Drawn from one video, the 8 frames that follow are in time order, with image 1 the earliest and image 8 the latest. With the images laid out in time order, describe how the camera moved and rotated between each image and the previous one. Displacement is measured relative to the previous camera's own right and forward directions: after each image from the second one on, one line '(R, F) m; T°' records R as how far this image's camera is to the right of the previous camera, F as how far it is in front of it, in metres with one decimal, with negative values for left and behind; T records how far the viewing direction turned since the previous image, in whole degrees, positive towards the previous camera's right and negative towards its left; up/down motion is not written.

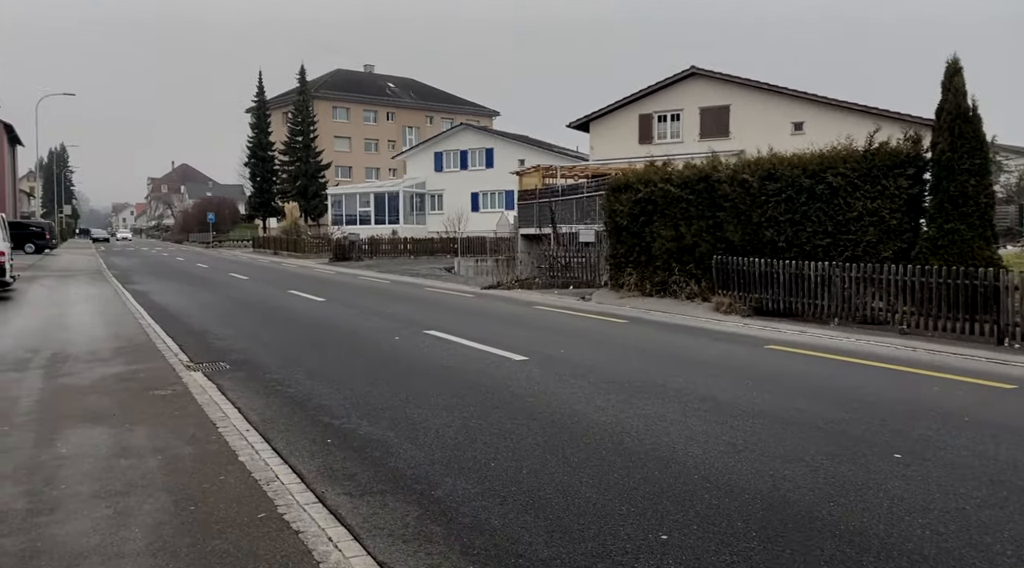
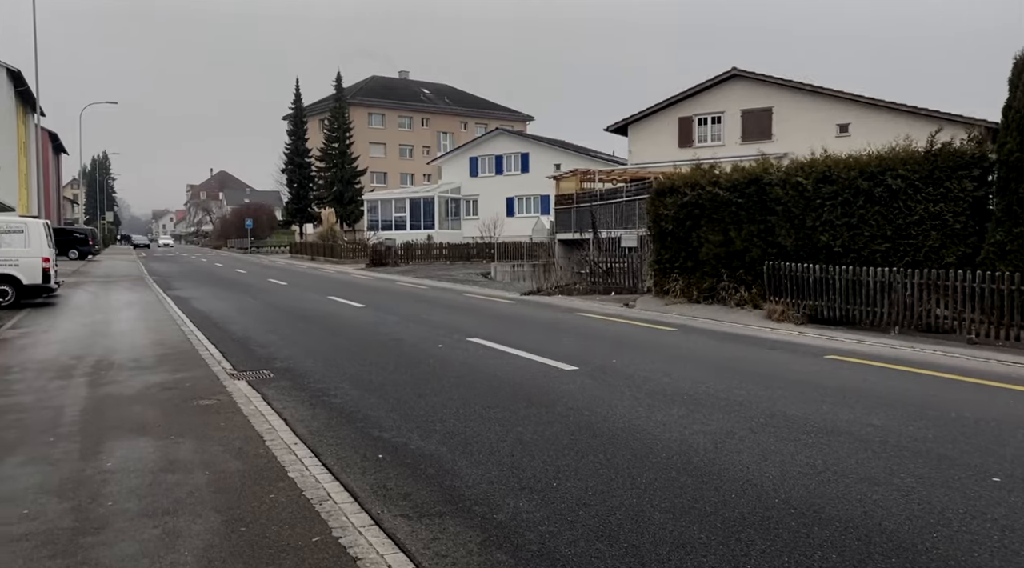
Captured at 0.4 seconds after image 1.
(-0.2, +0.3) m; -2°
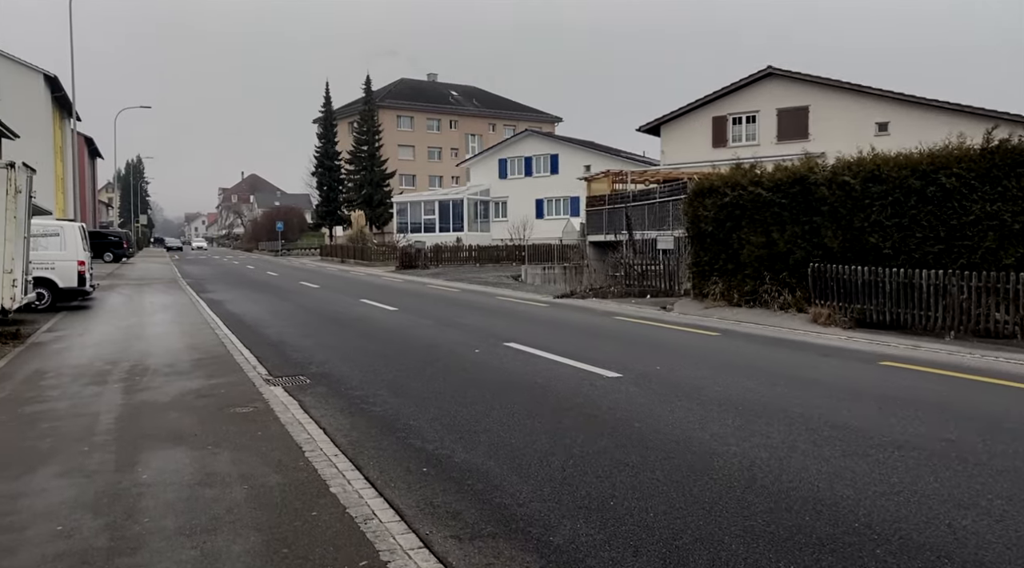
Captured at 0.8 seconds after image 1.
(-0.2, +0.3) m; -2°
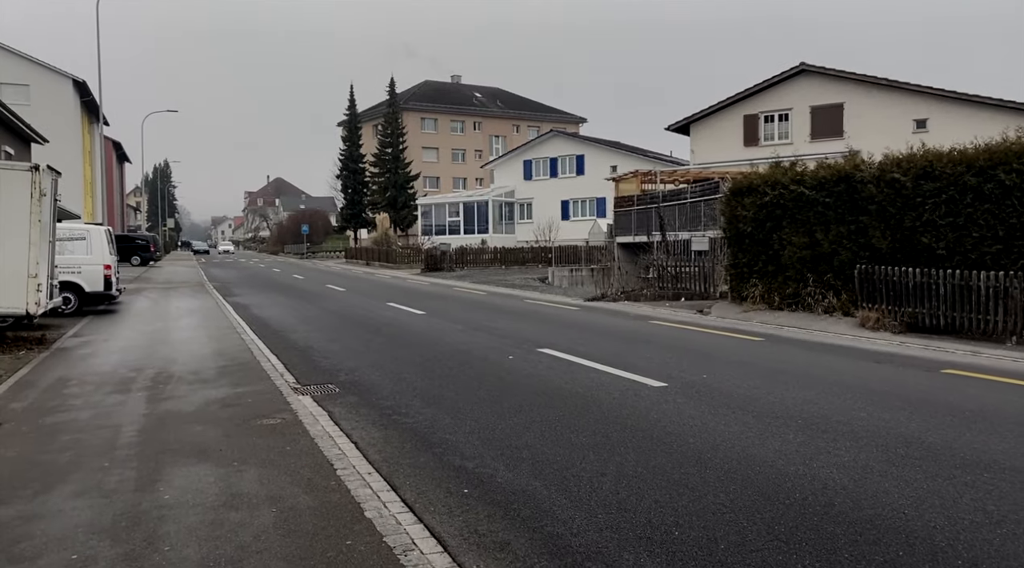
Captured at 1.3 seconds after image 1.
(-0.2, +0.4) m; -2°
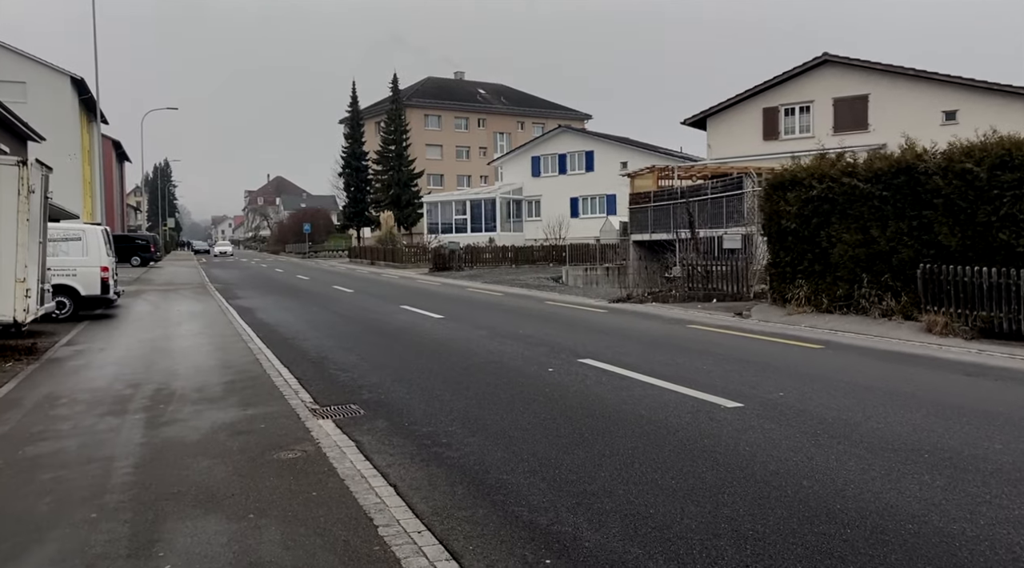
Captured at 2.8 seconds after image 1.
(-0.5, +1.1) m; 0°
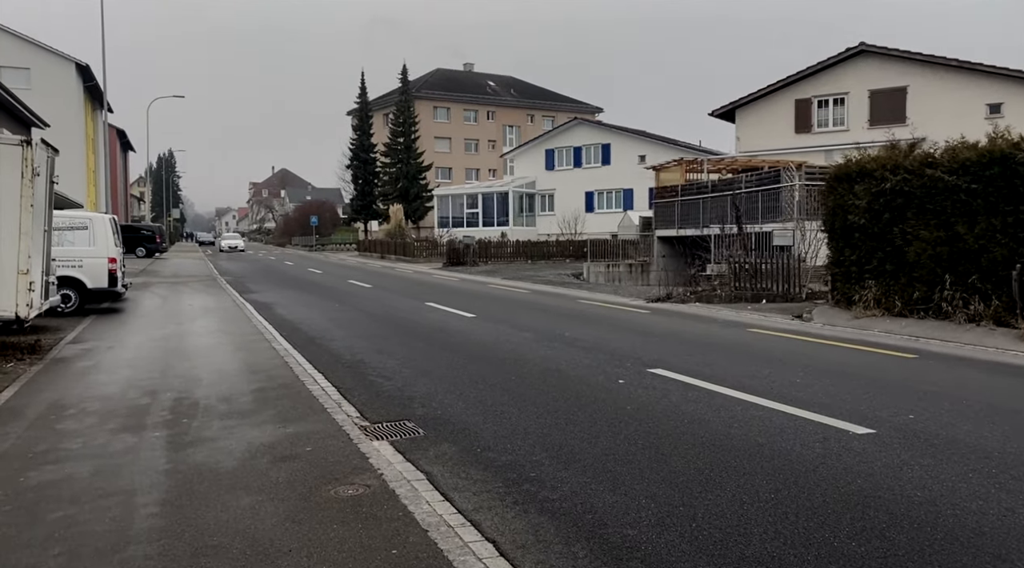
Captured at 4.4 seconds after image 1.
(-0.7, +1.1) m; 0°
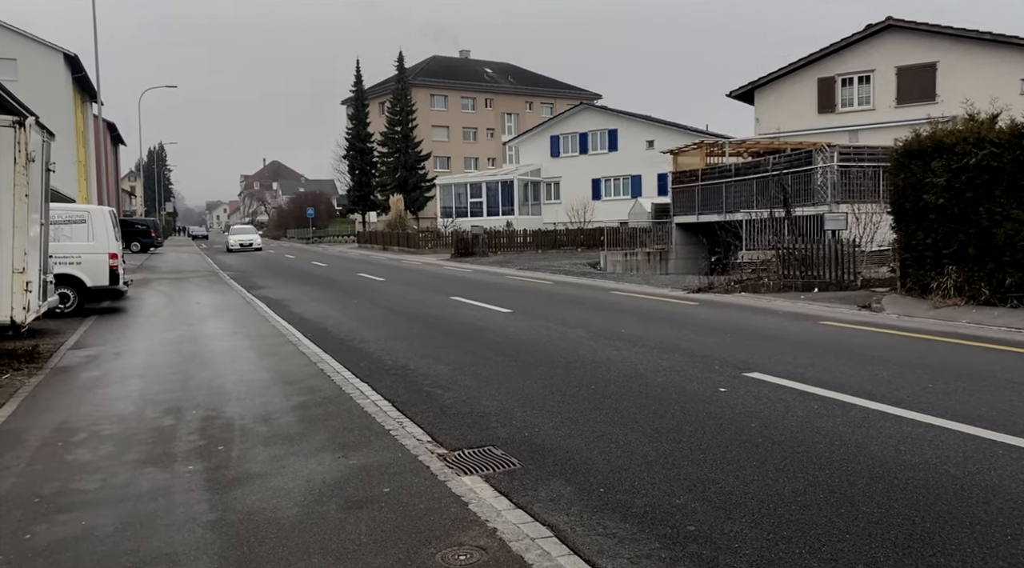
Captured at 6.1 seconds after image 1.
(-0.8, +1.2) m; 0°
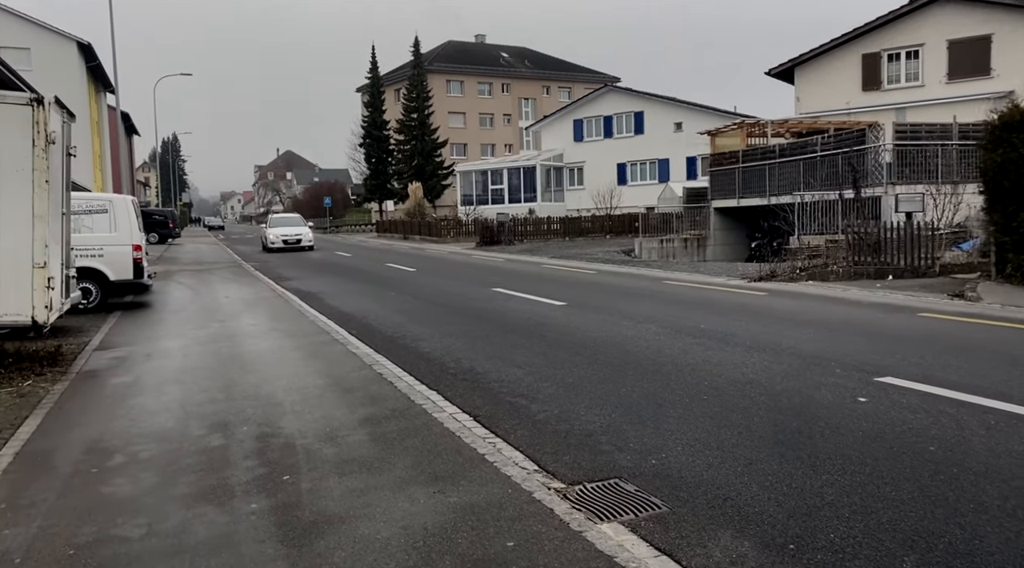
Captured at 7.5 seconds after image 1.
(-0.7, +1.0) m; -1°
